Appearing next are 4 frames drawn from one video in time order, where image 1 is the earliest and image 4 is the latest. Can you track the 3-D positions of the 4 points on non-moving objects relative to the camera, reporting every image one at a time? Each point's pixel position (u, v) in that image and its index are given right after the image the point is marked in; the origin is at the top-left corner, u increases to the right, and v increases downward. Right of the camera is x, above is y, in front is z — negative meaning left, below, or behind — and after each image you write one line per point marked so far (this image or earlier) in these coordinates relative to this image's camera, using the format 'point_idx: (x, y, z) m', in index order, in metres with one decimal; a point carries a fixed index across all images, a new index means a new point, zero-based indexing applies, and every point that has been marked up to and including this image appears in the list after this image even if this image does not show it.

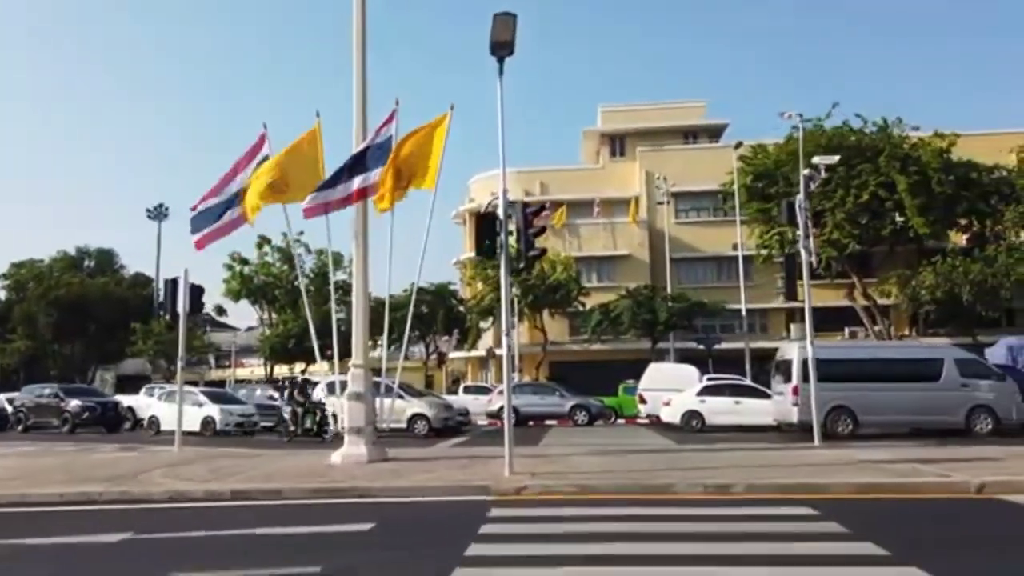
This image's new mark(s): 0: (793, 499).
0: (+7.3, -5.5, +19.6) m
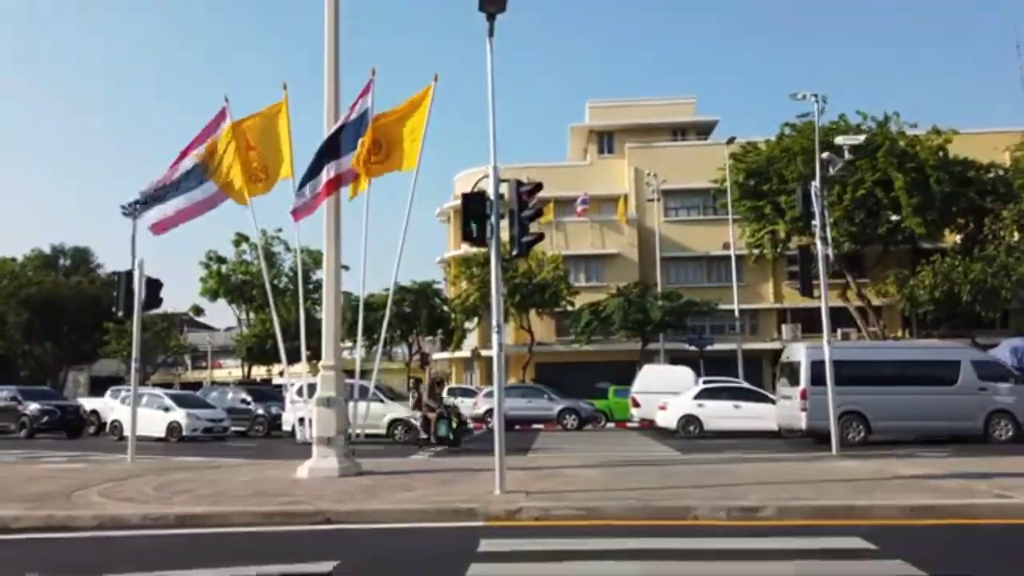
0: (+7.2, -5.3, +16.7) m
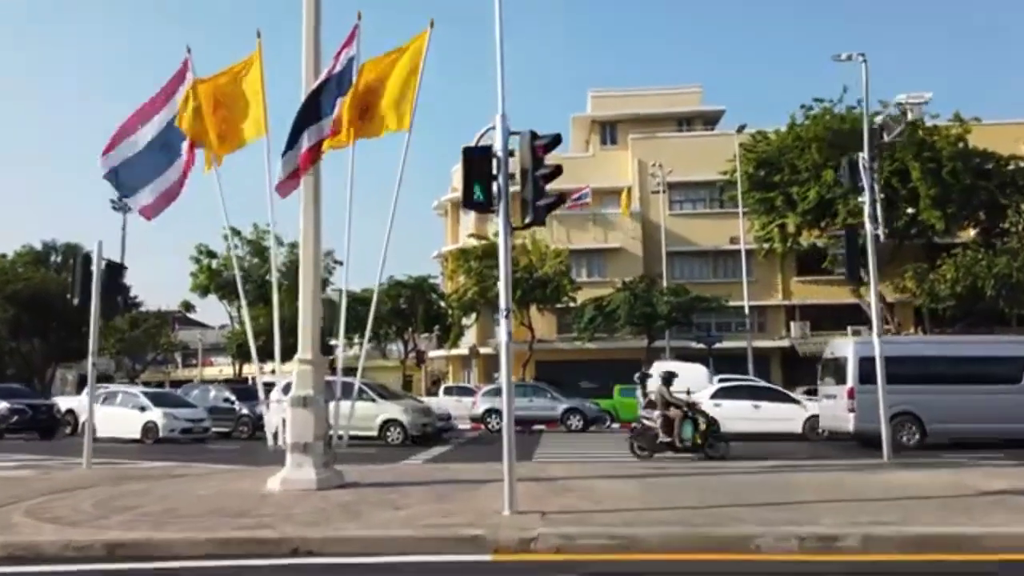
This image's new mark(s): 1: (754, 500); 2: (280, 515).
0: (+7.4, -4.7, +13.0) m
1: (+5.6, -4.9, +17.5) m
2: (-5.2, -5.1, +16.9) m
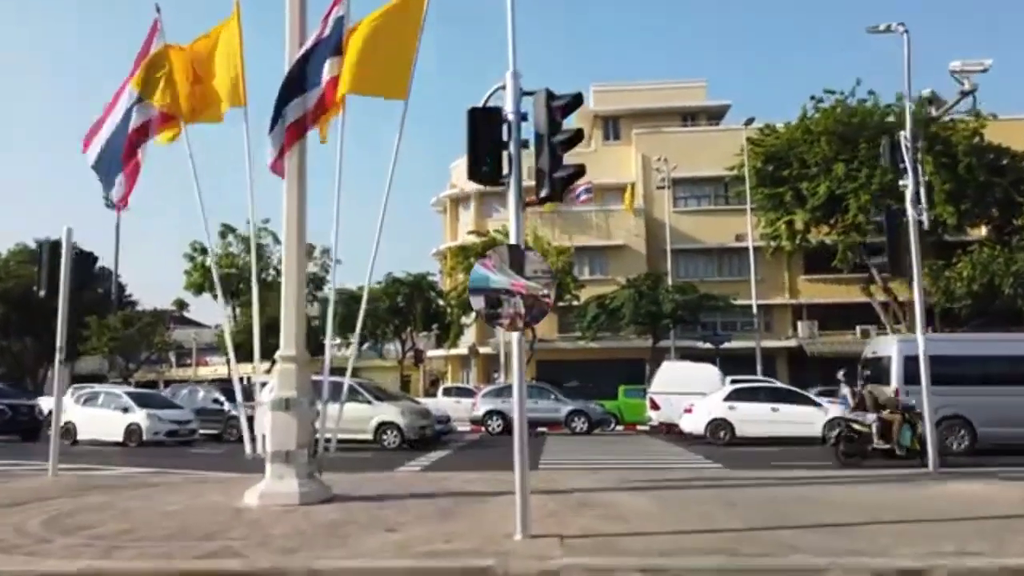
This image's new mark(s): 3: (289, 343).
0: (+7.7, -4.4, +10.6) m
1: (+5.8, -4.6, +15.1) m
2: (-5.0, -4.8, +14.4) m
3: (-5.7, -1.4, +19.3) m
